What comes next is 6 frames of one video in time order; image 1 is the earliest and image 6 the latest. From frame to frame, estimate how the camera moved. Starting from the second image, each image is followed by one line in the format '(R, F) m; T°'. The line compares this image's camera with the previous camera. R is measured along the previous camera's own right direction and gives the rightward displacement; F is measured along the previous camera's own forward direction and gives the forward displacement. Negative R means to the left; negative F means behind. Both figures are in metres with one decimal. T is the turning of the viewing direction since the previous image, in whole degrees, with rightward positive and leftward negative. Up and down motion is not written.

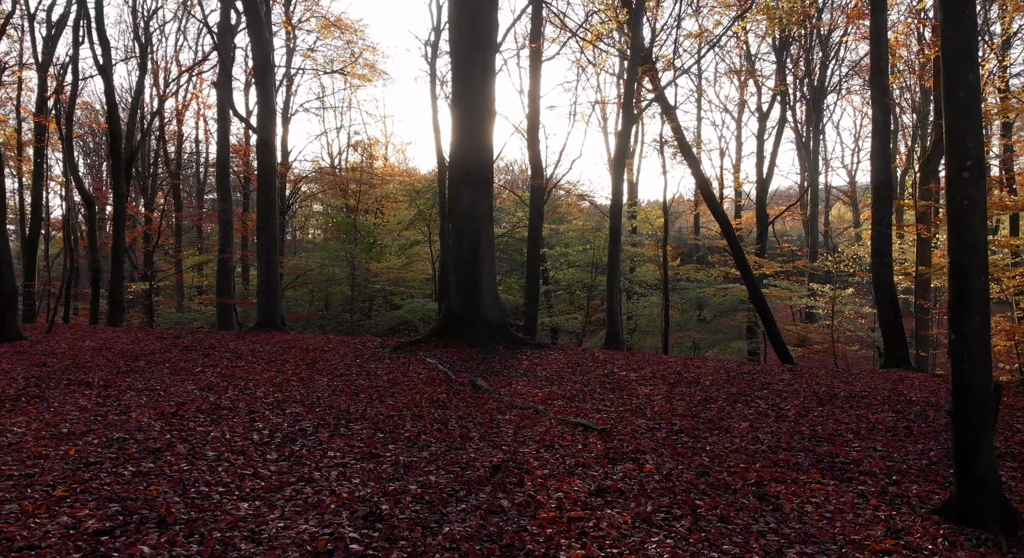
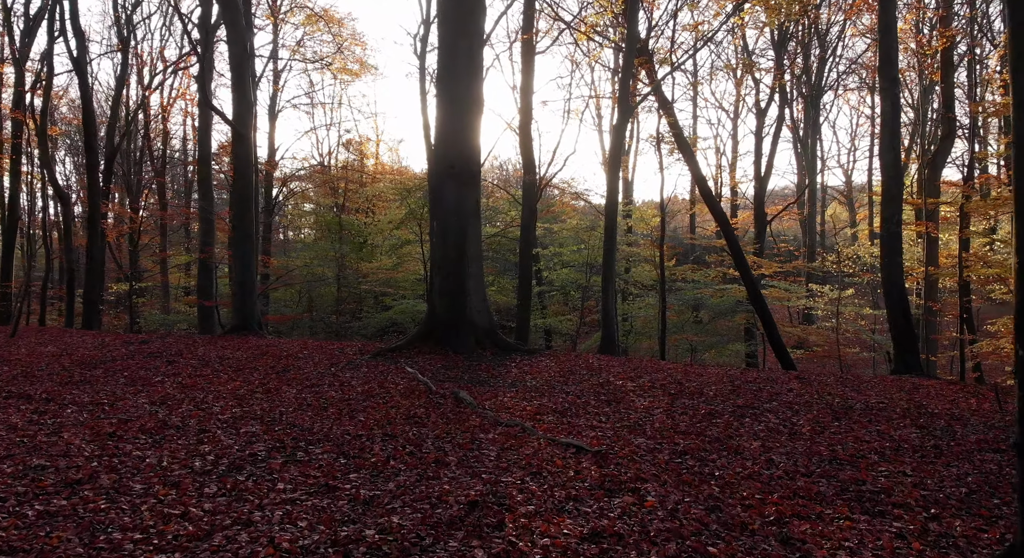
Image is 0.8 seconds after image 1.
(+0.1, +1.0) m; 0°
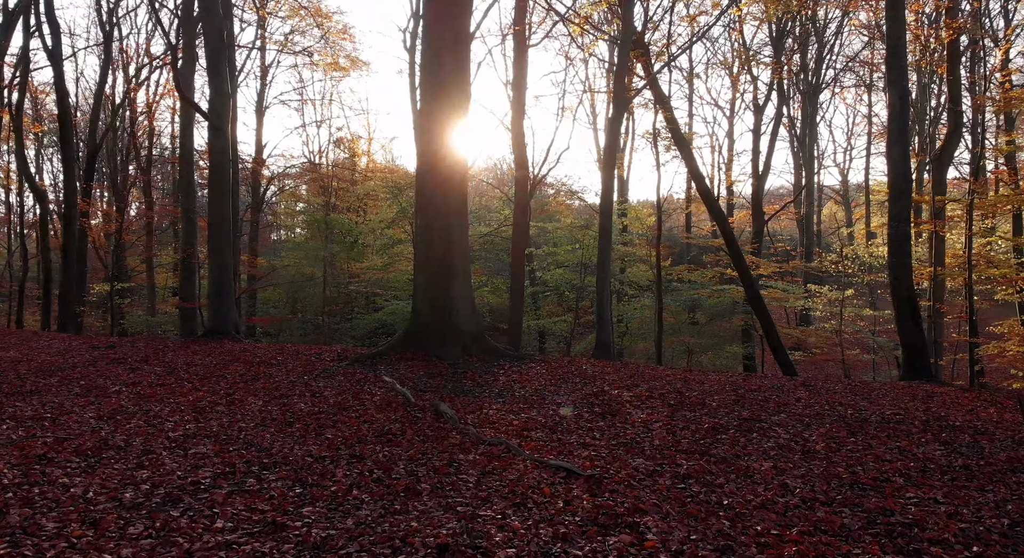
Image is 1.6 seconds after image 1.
(+0.1, +0.8) m; 0°
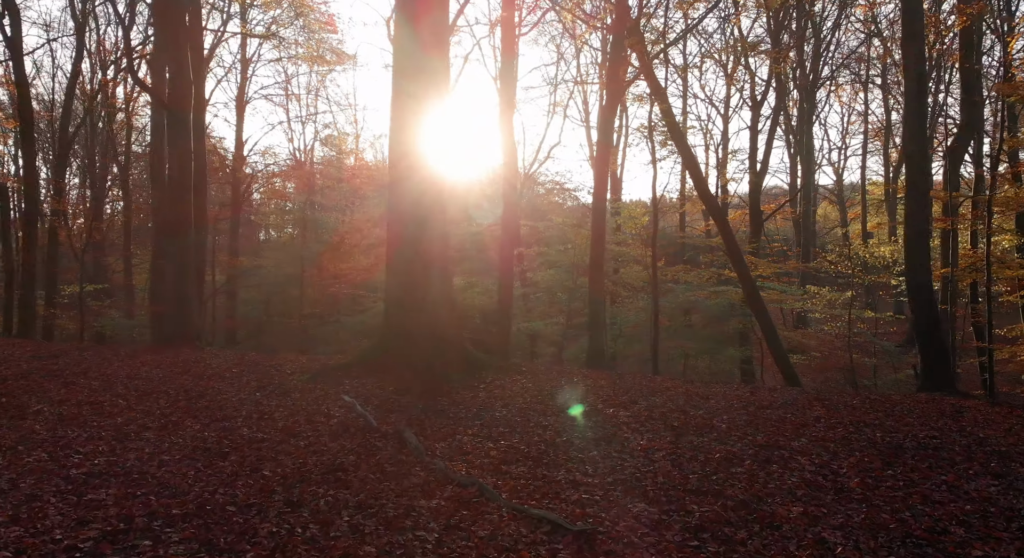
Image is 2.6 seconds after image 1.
(+0.1, +1.3) m; +1°
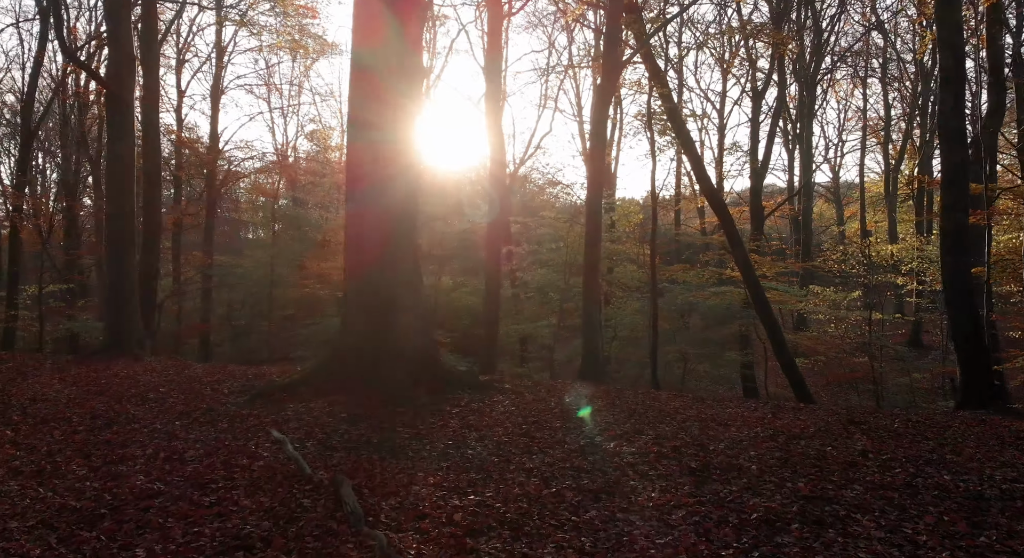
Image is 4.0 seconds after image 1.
(+0.2, +1.8) m; +1°
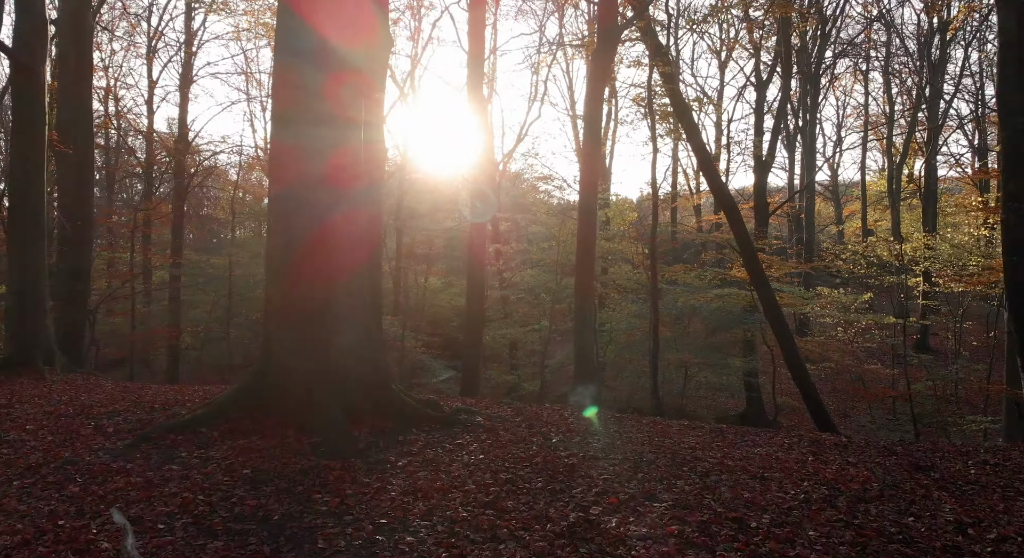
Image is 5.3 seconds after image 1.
(+0.2, +2.1) m; 0°
